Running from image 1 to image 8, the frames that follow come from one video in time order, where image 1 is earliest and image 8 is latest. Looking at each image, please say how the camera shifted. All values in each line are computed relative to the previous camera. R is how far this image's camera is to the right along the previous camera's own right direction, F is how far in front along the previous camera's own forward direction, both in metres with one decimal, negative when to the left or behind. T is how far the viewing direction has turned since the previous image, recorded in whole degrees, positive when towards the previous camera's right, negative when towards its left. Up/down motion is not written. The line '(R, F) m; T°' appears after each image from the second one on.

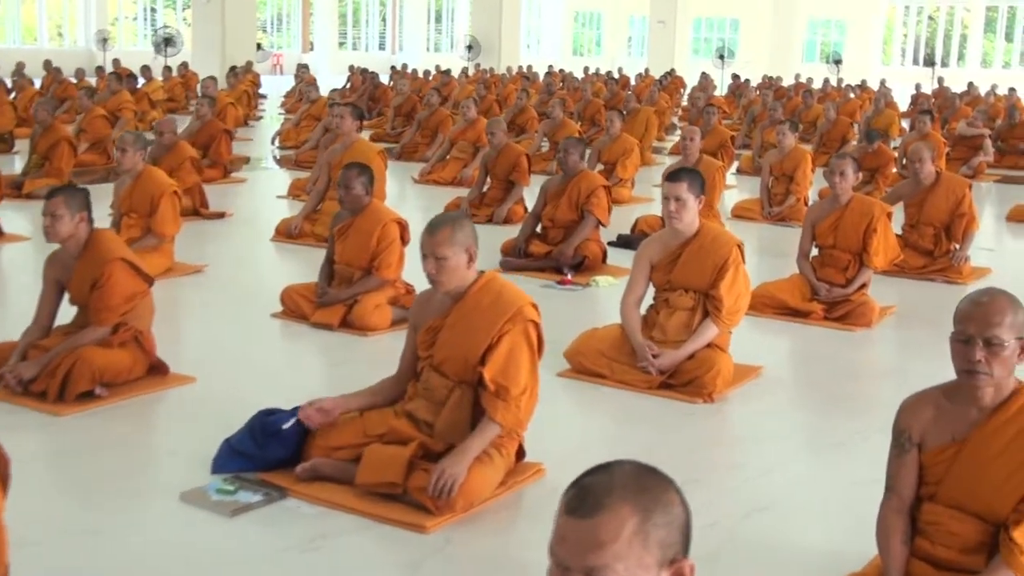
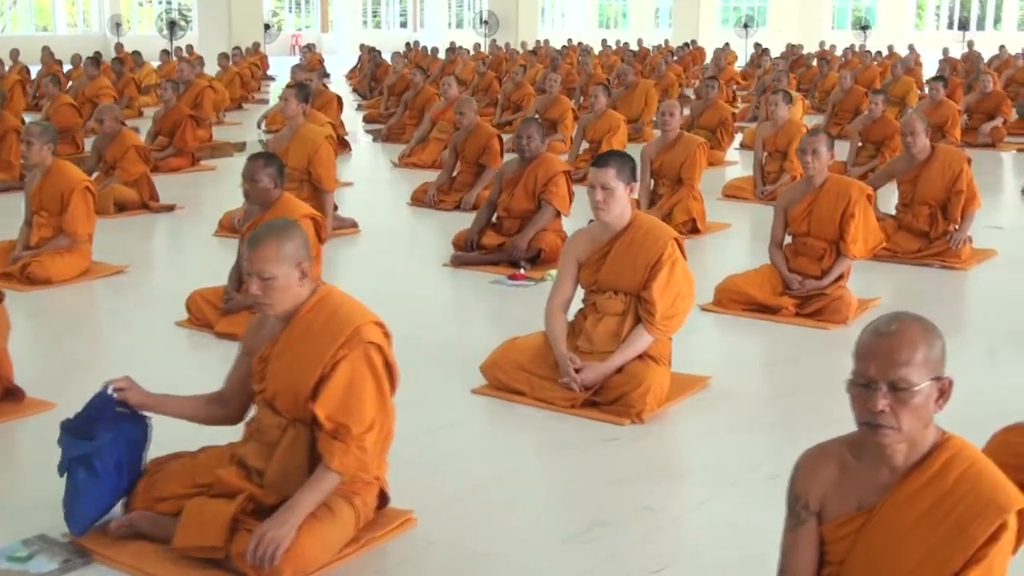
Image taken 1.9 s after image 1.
(+0.4, +0.5) m; -2°
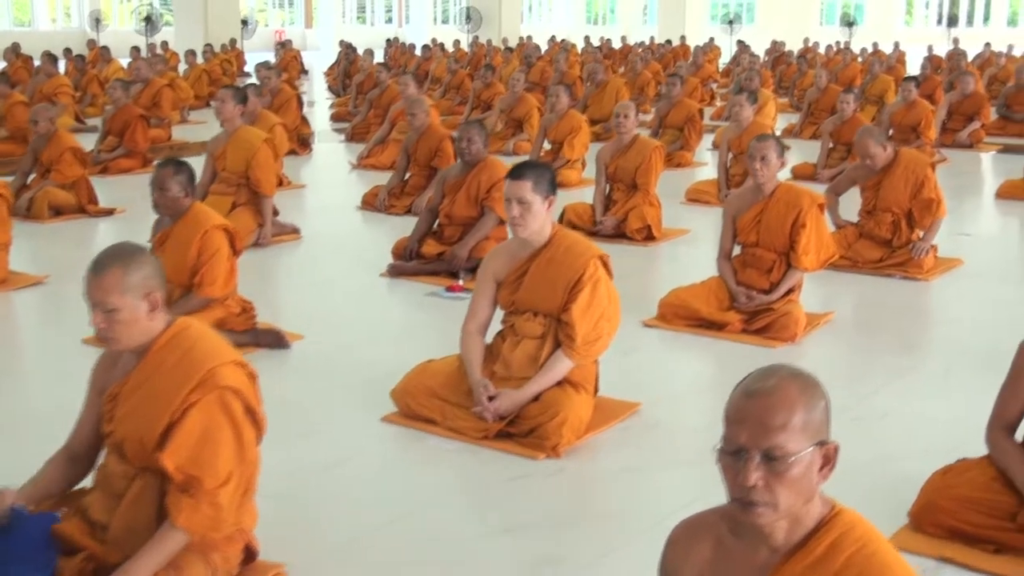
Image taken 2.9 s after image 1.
(+0.2, +0.3) m; 0°
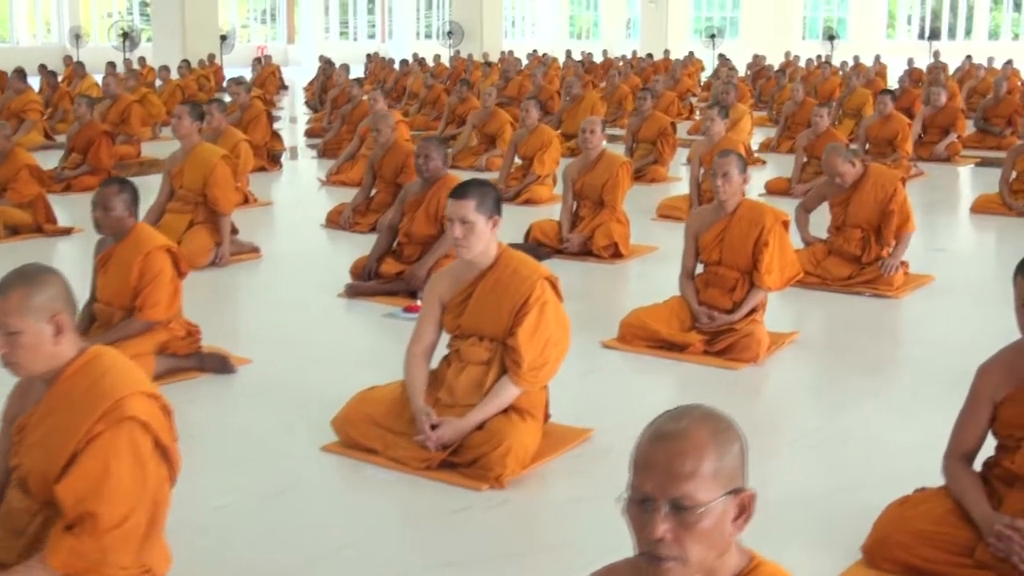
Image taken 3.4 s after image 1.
(+0.1, +0.1) m; +1°
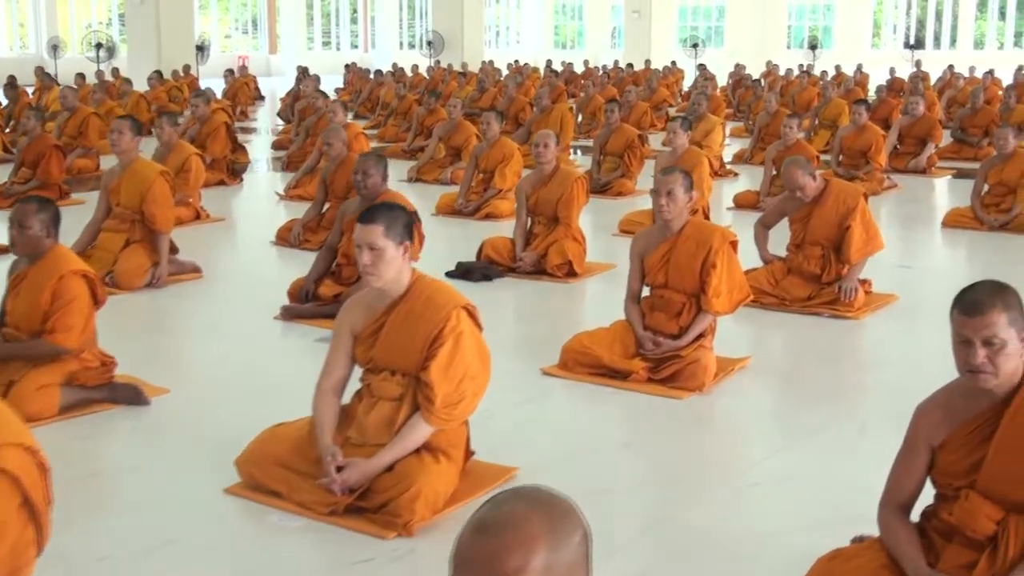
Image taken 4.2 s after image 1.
(+0.2, +0.2) m; 0°
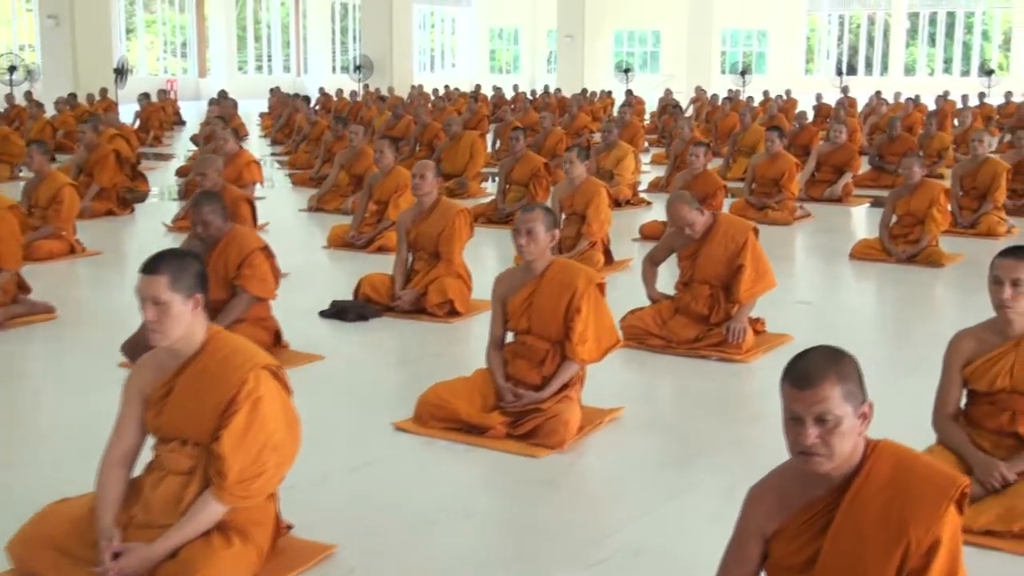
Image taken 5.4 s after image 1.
(+0.3, +0.3) m; +2°
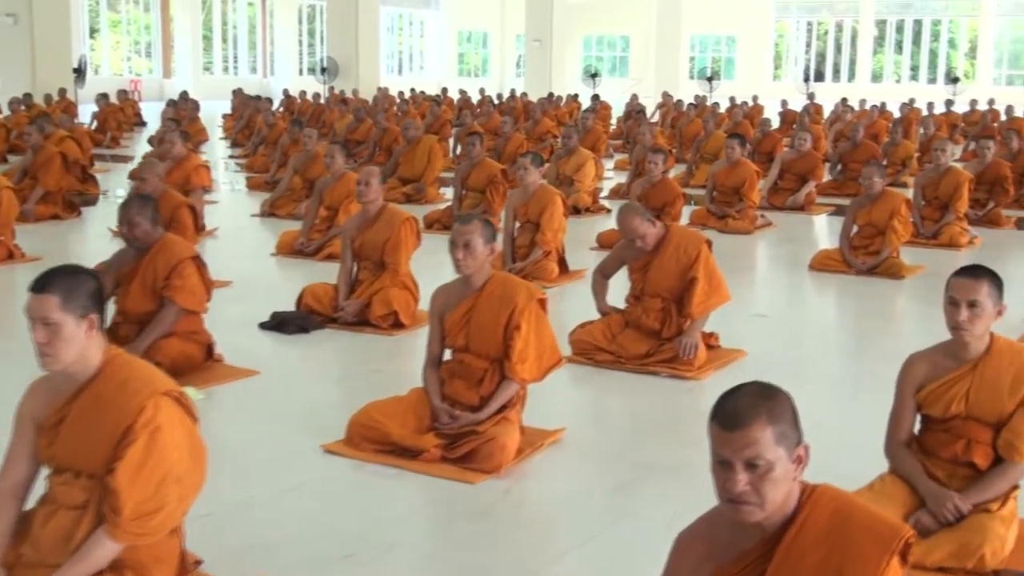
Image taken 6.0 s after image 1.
(+0.1, +0.2) m; +1°
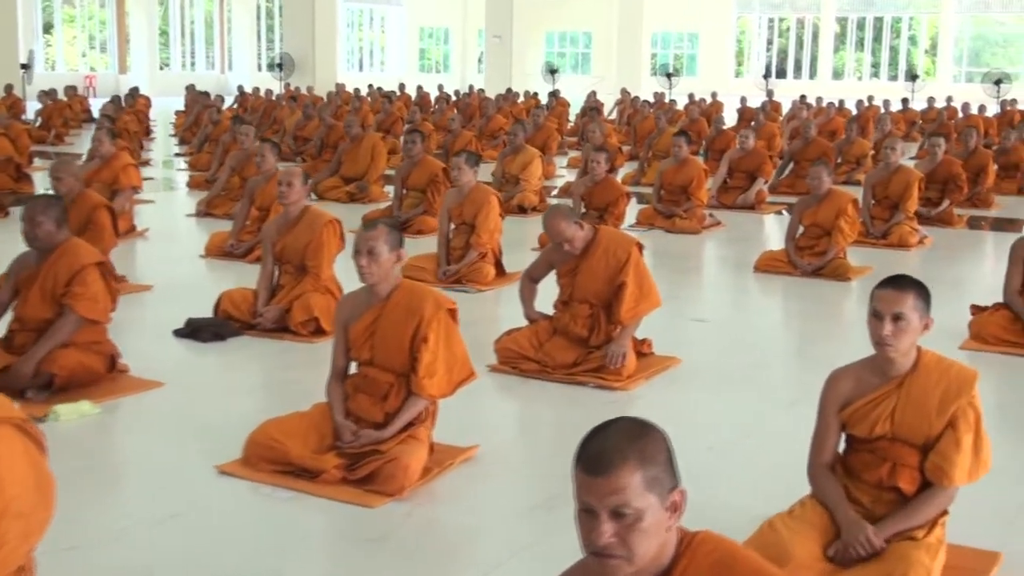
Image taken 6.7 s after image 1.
(+0.2, +0.2) m; +1°
